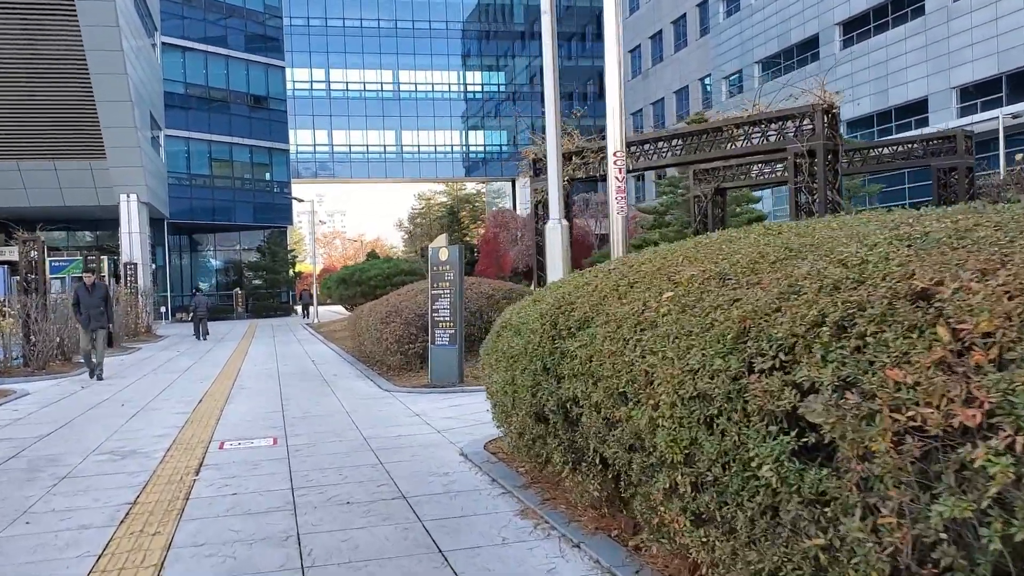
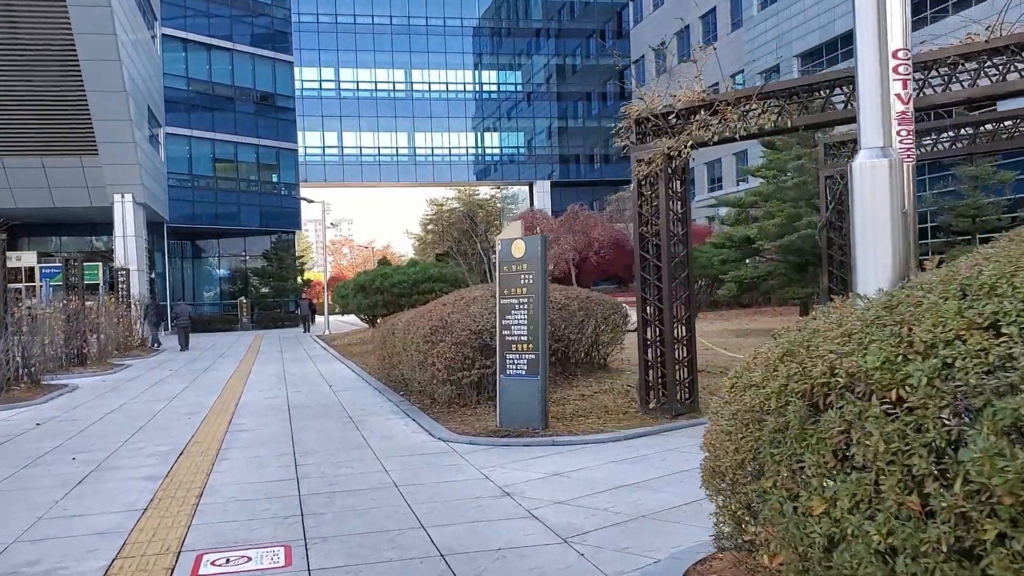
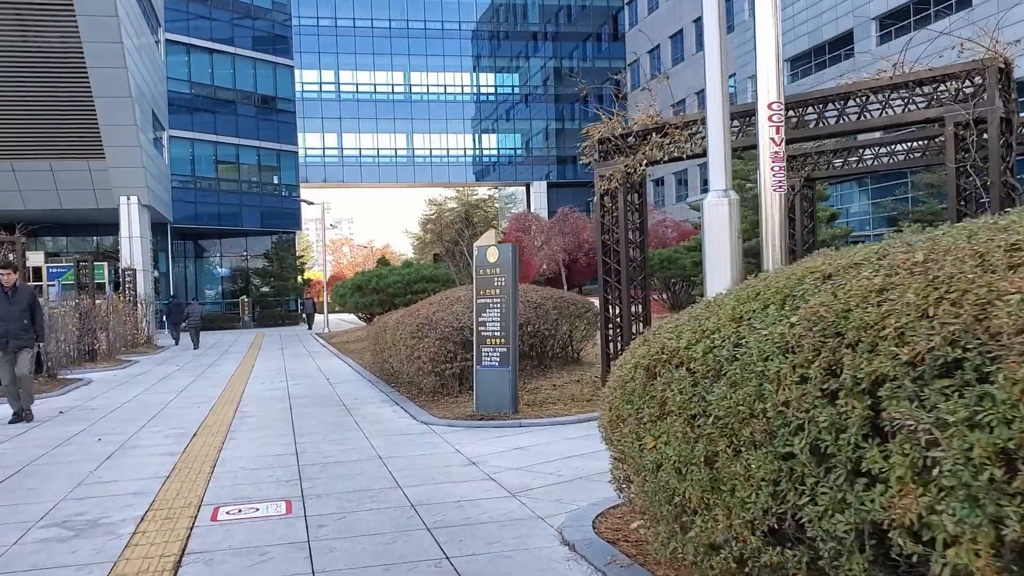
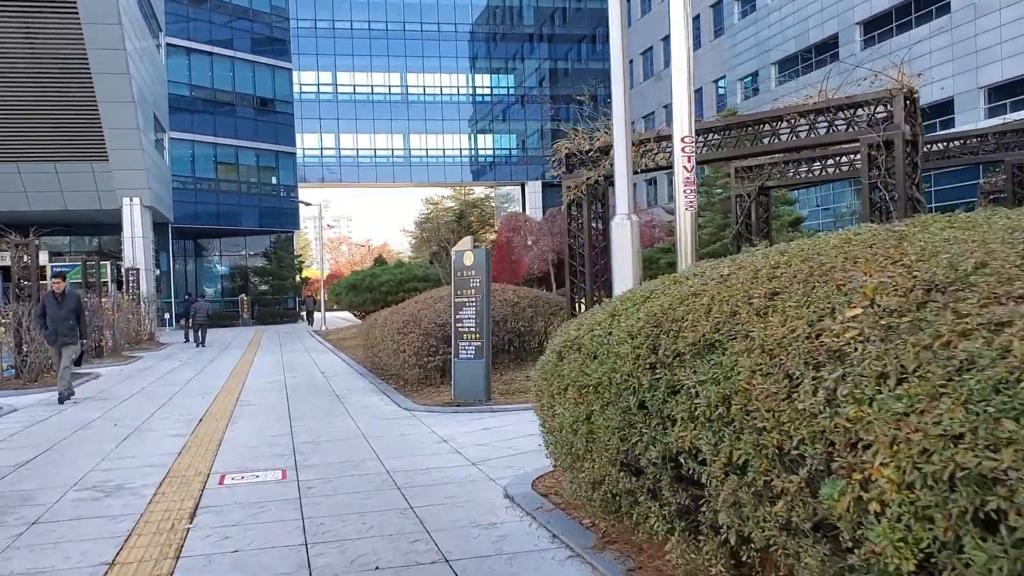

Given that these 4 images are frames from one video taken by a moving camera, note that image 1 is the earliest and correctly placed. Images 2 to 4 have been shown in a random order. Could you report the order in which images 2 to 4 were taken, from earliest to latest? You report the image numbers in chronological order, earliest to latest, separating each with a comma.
4, 3, 2
